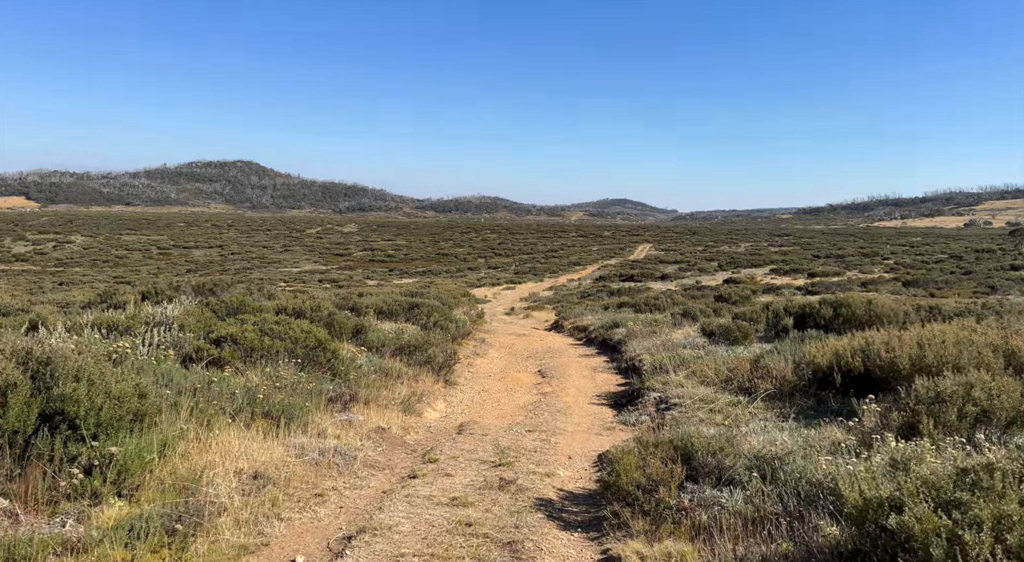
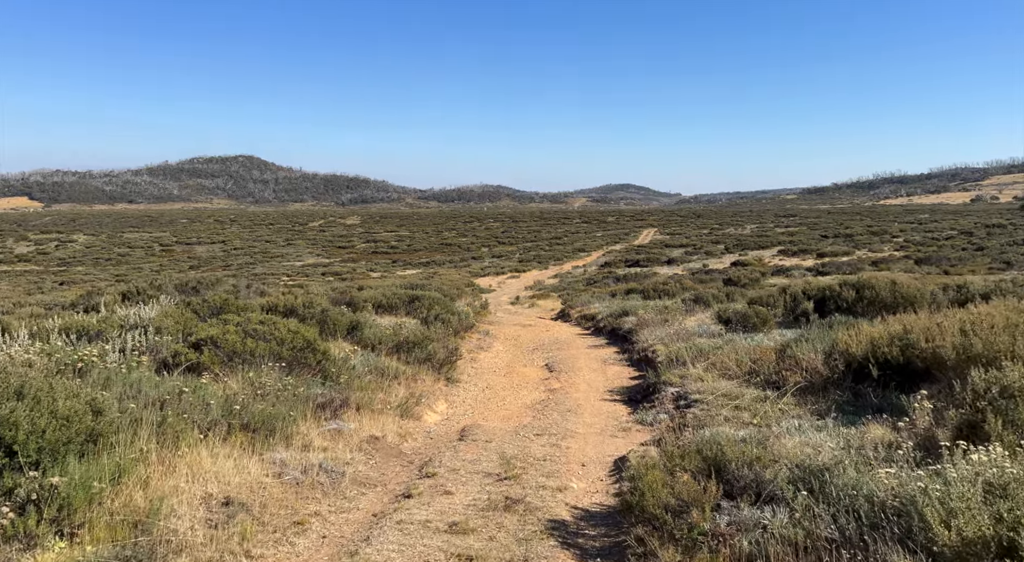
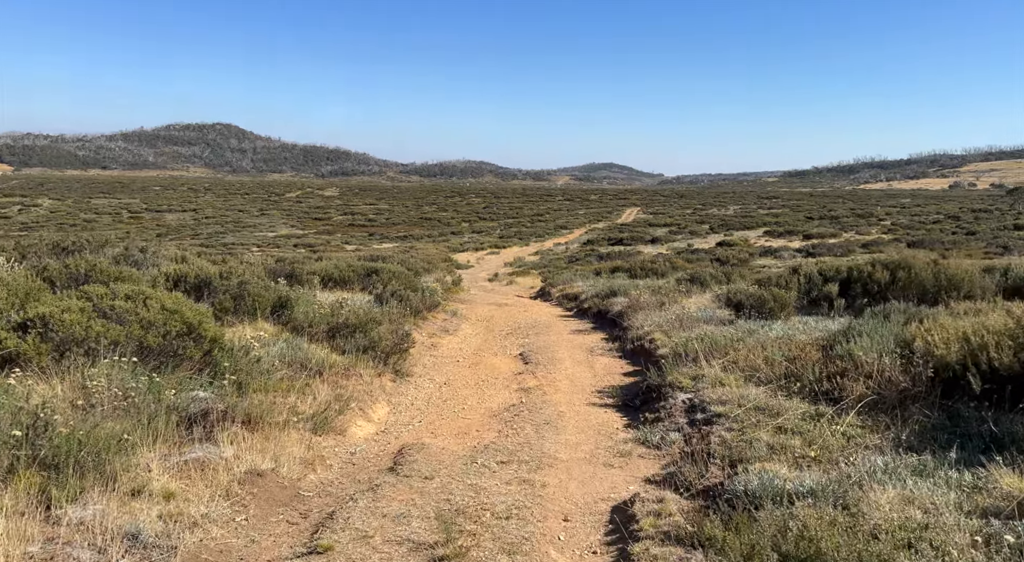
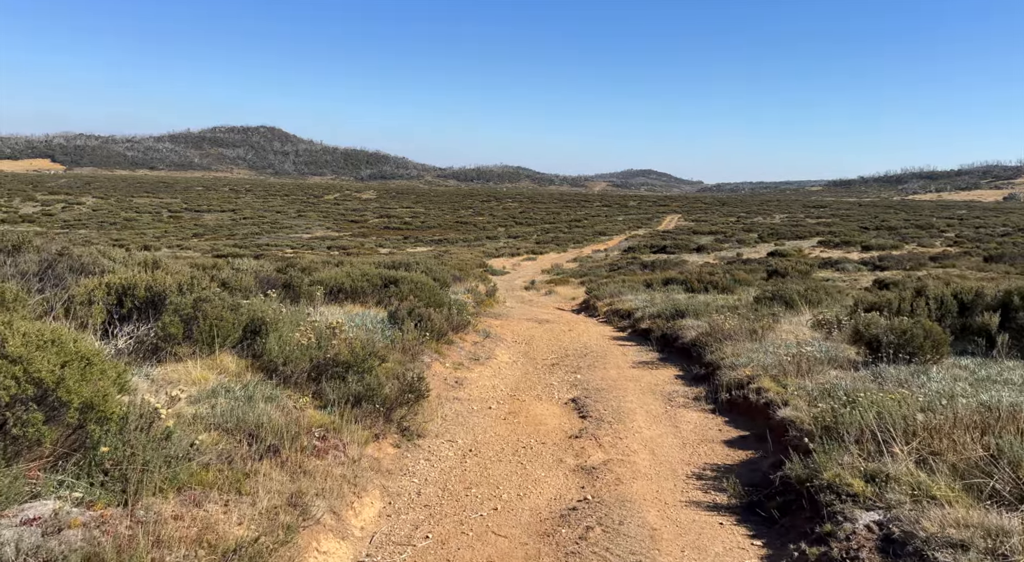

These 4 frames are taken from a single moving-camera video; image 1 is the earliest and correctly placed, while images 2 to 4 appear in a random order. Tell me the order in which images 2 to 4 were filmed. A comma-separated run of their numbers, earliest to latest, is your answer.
2, 3, 4
